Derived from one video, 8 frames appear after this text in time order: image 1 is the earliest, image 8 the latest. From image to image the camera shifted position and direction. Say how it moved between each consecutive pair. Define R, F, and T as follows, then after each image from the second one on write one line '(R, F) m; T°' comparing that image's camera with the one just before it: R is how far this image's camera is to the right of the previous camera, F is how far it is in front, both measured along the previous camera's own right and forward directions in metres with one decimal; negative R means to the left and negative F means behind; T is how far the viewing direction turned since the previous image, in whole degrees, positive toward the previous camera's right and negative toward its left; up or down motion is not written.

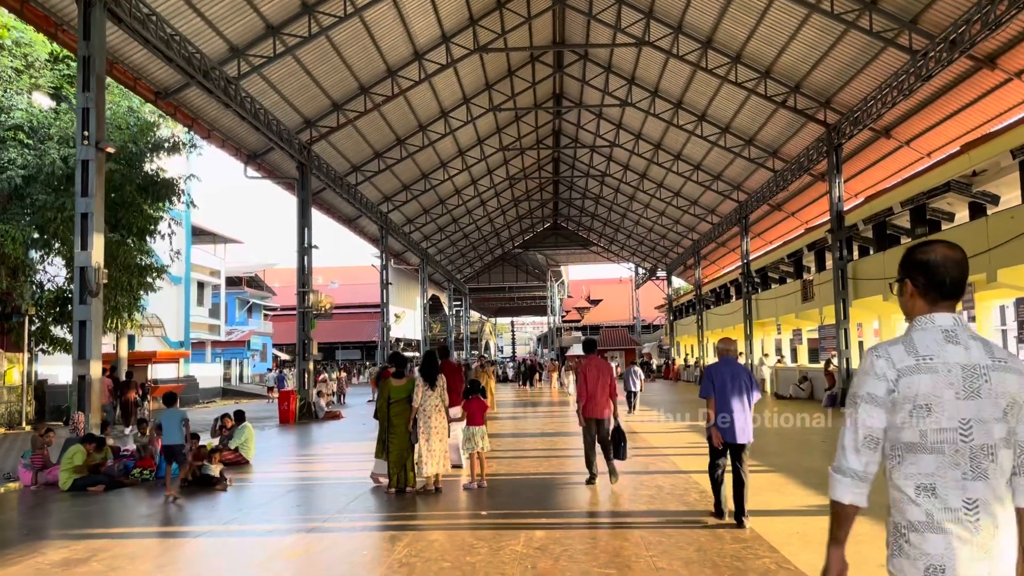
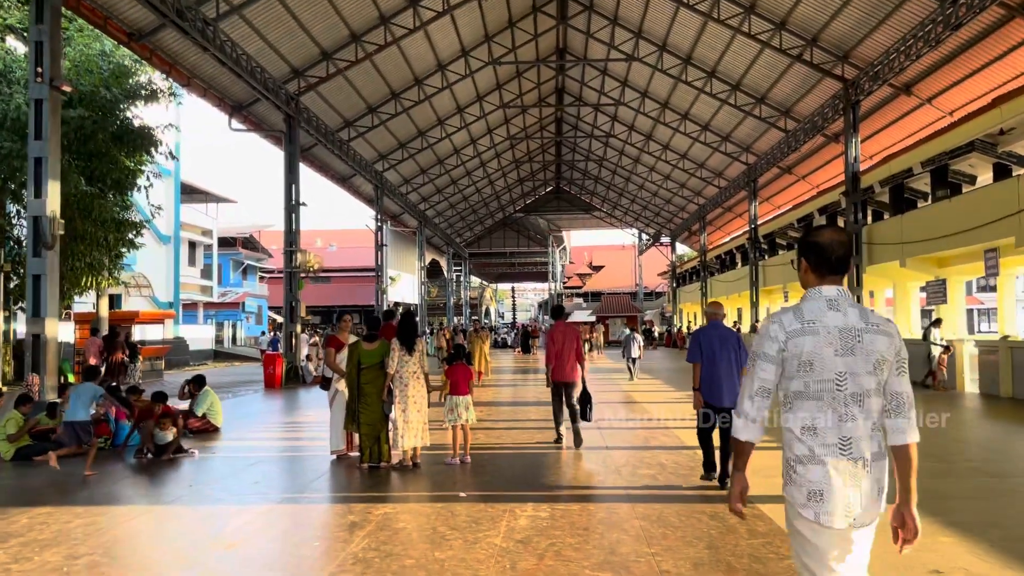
(+0.1, +0.8) m; 0°
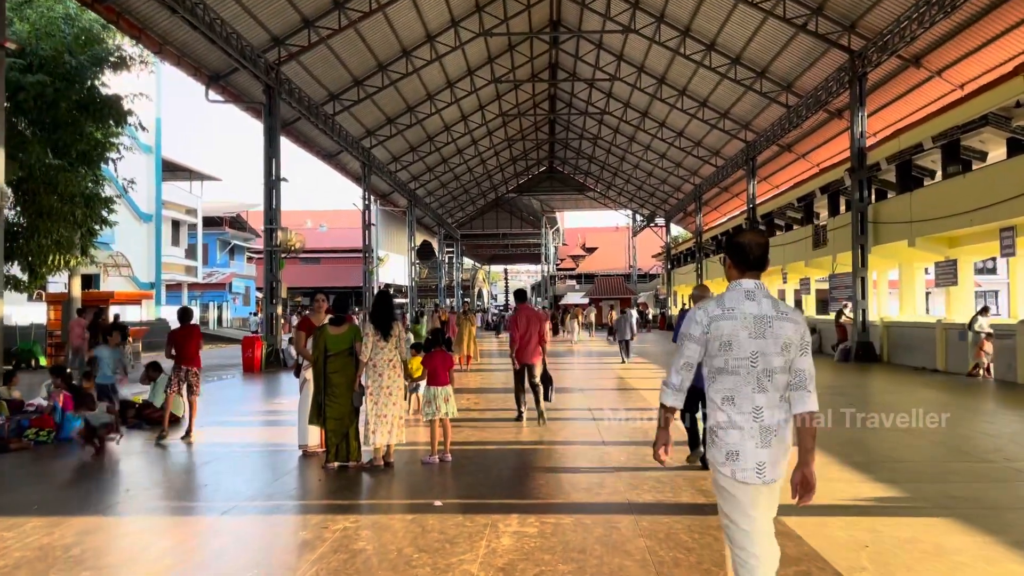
(0.0, +0.7) m; 0°
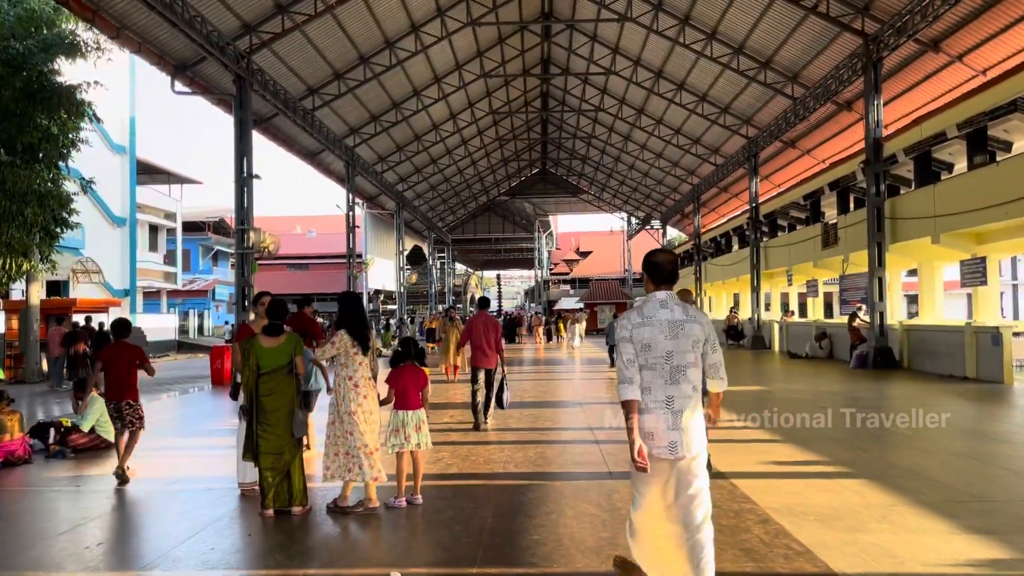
(0.0, +1.1) m; 0°
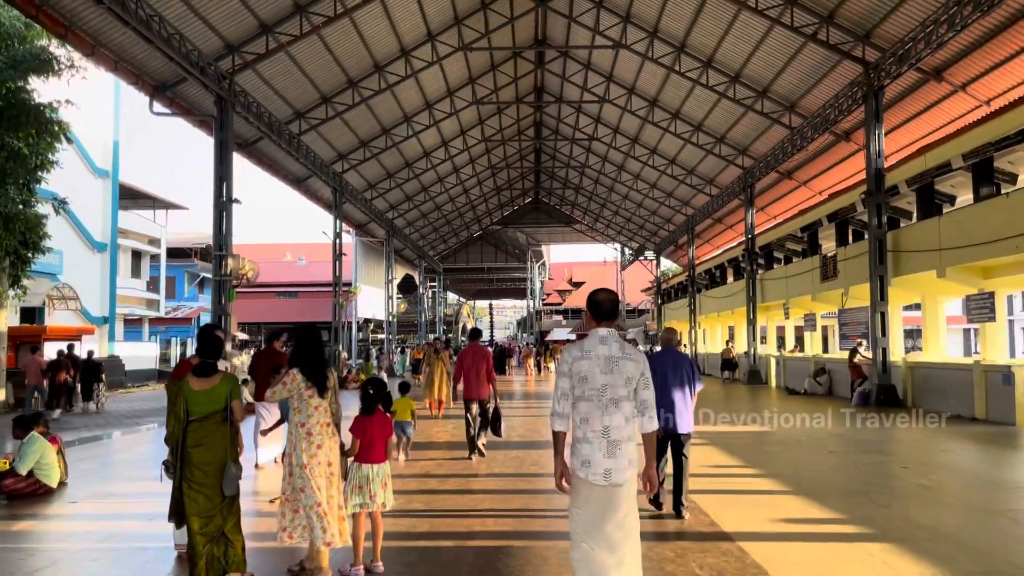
(+0.1, +0.6) m; 0°
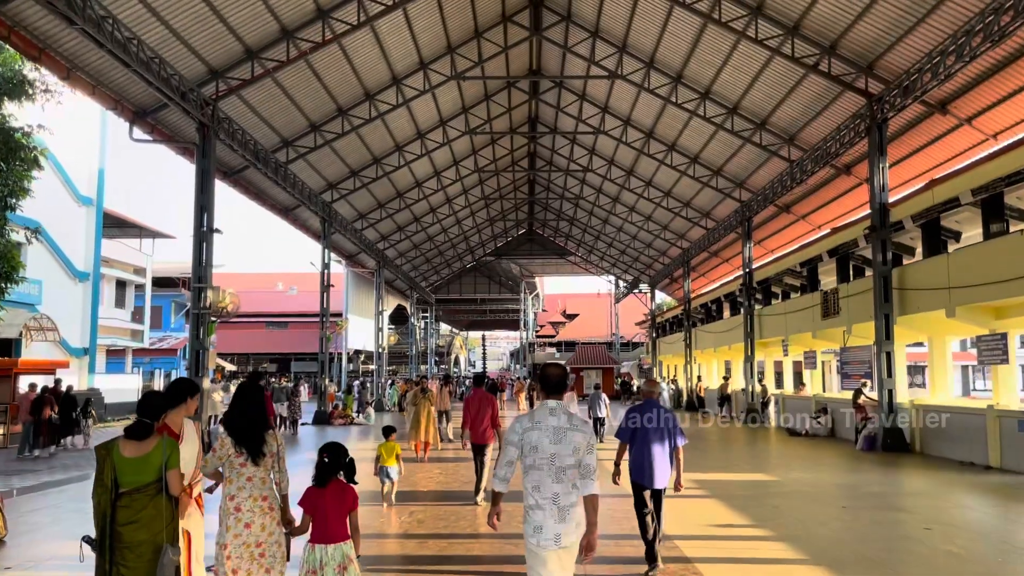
(0.0, +0.6) m; 0°
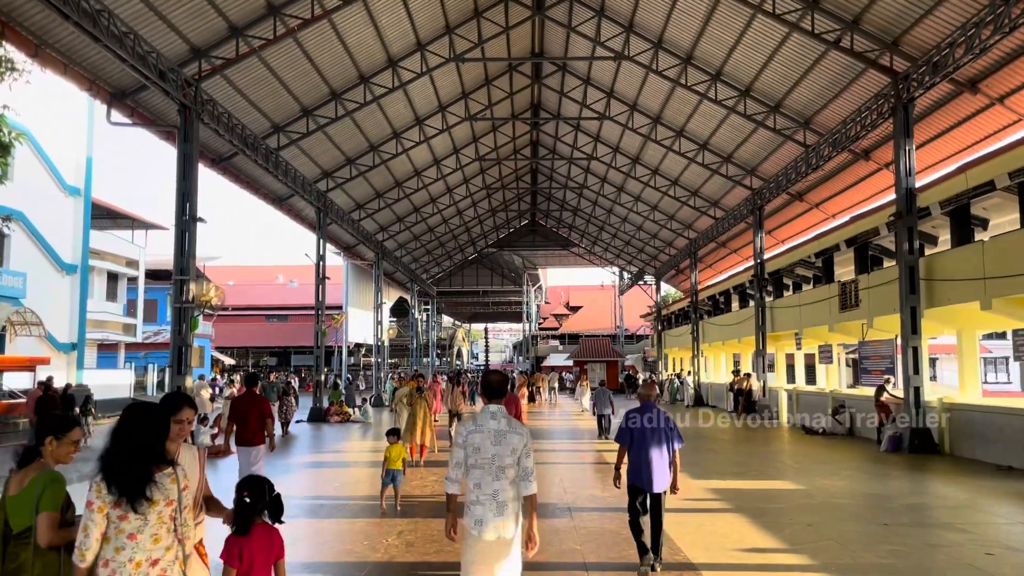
(0.0, +0.8) m; 0°
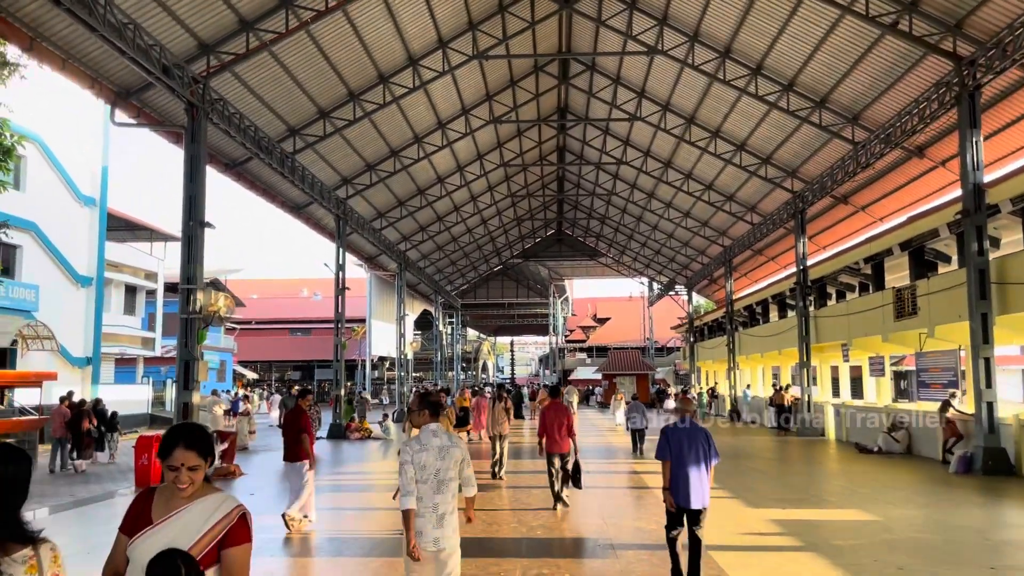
(-0.1, +1.0) m; -2°
